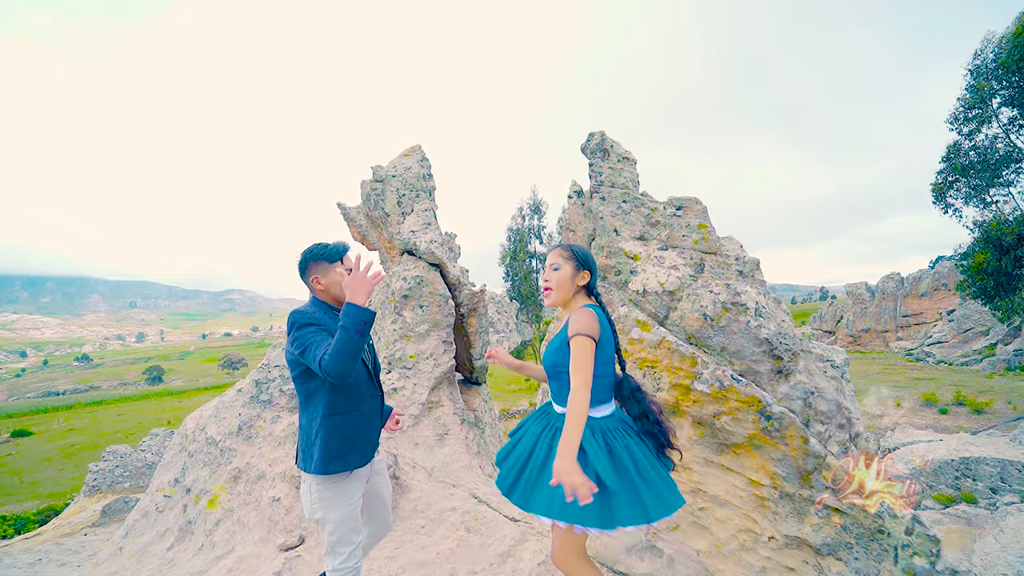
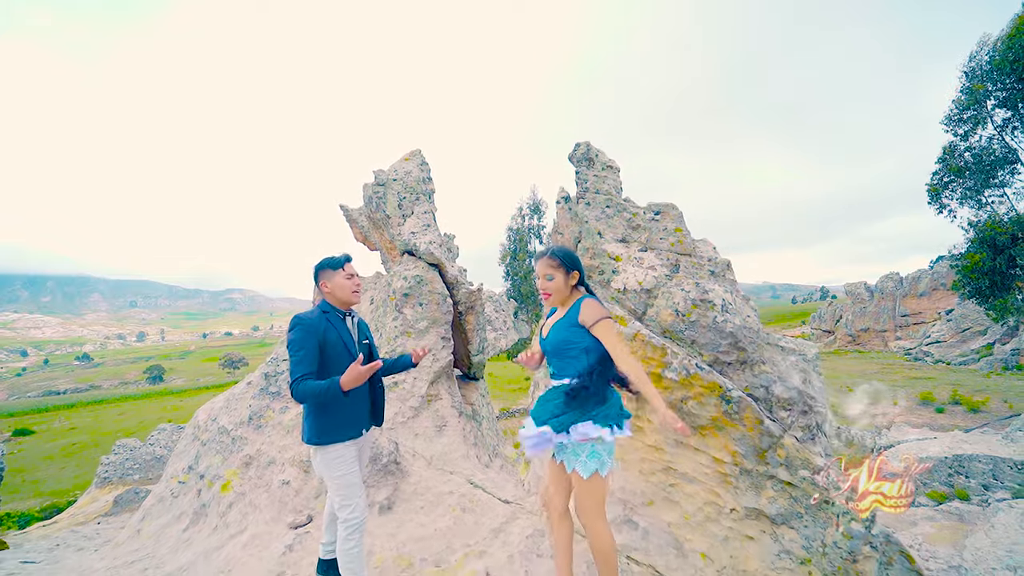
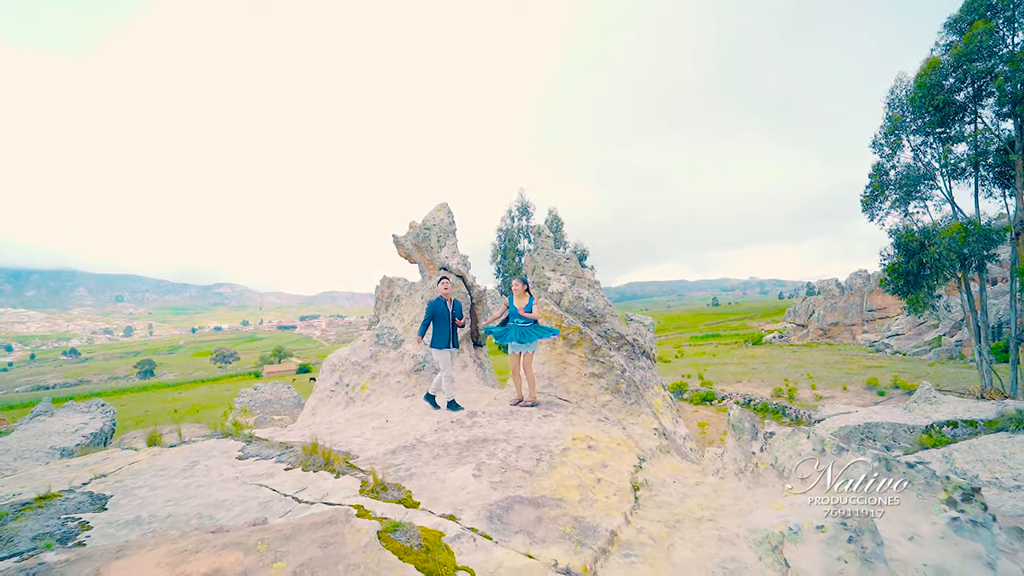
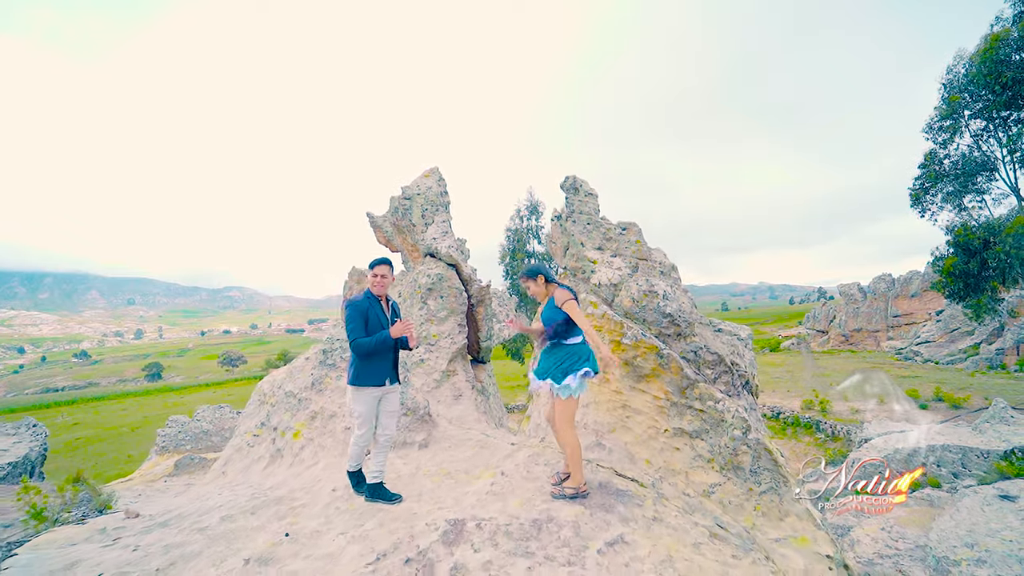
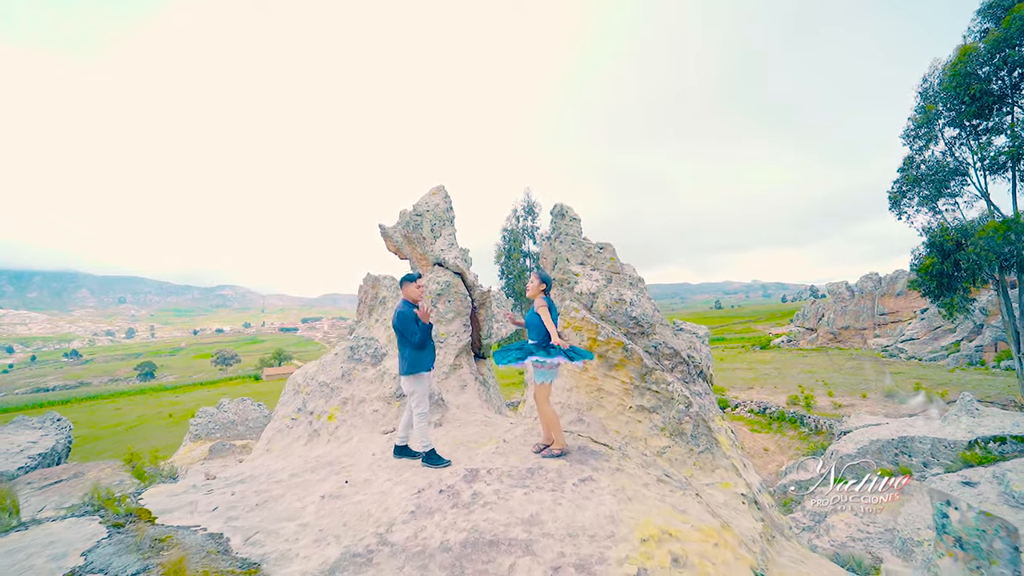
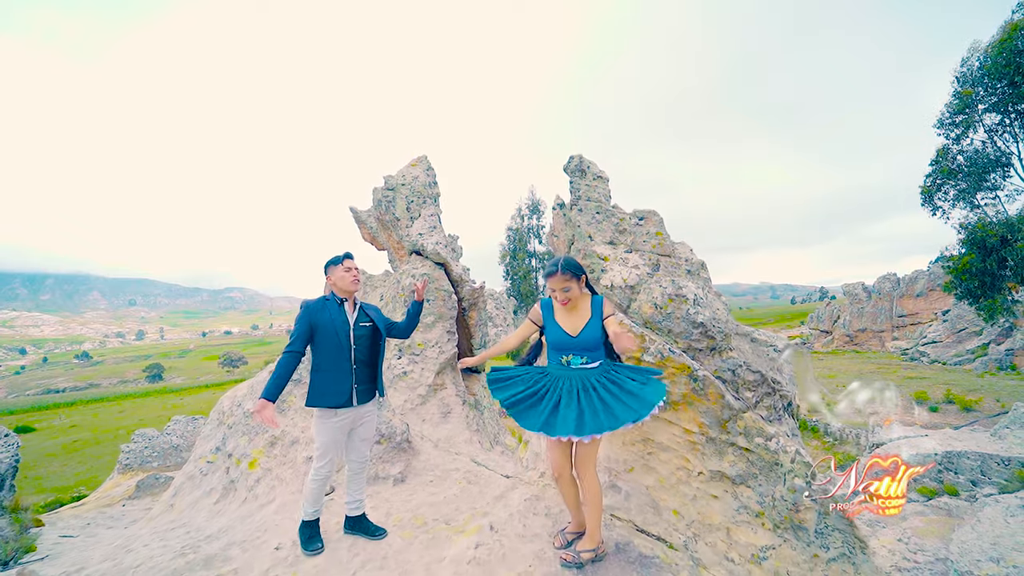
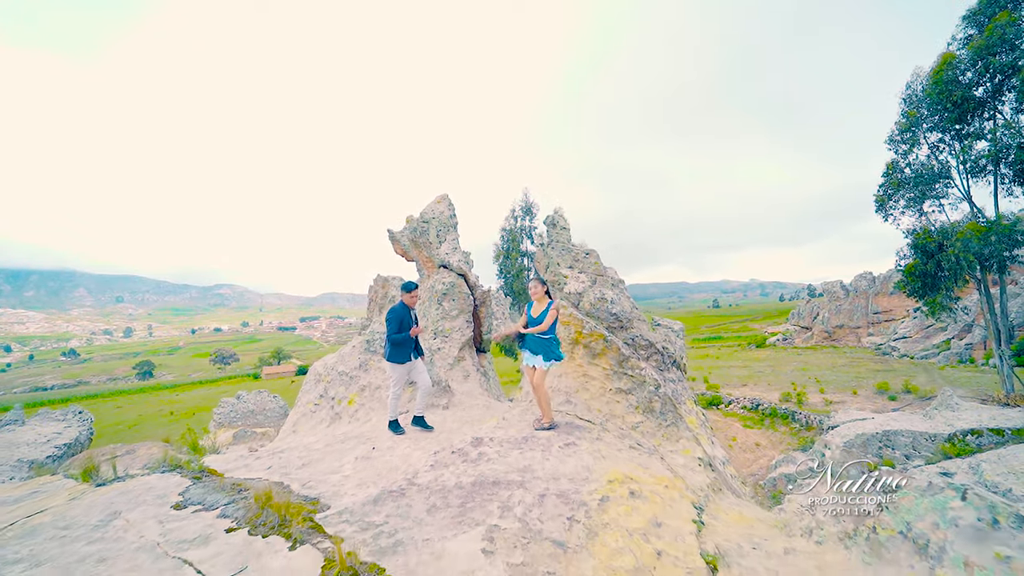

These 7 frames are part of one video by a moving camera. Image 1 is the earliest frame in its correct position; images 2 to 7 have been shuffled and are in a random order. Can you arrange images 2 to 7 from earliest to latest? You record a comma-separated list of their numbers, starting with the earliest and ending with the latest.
2, 6, 4, 5, 7, 3
